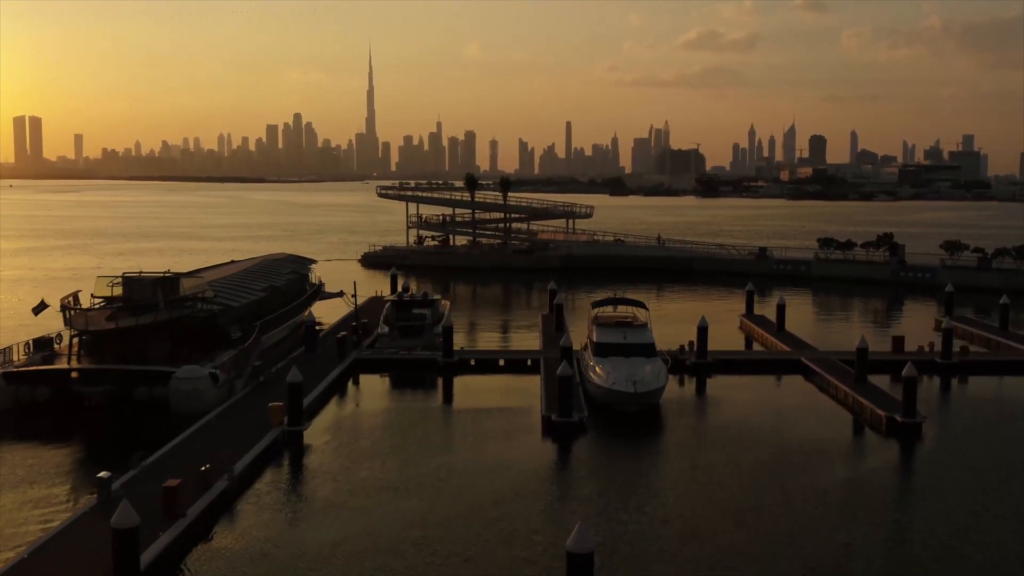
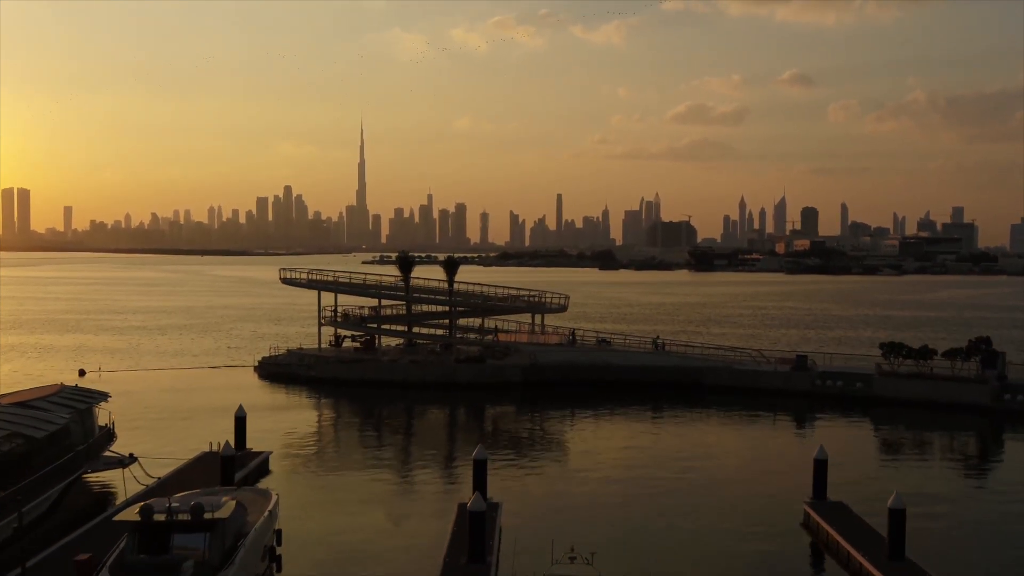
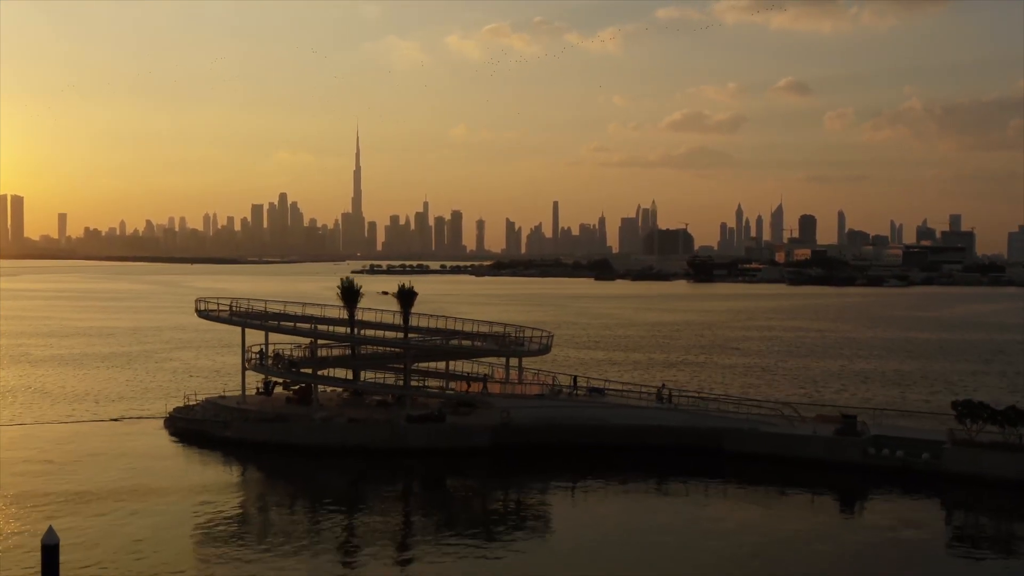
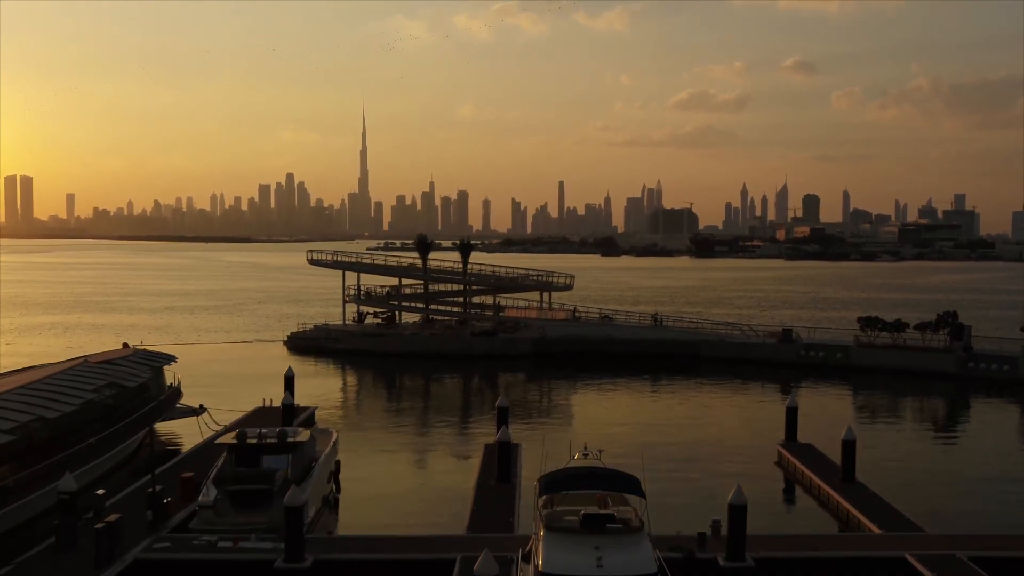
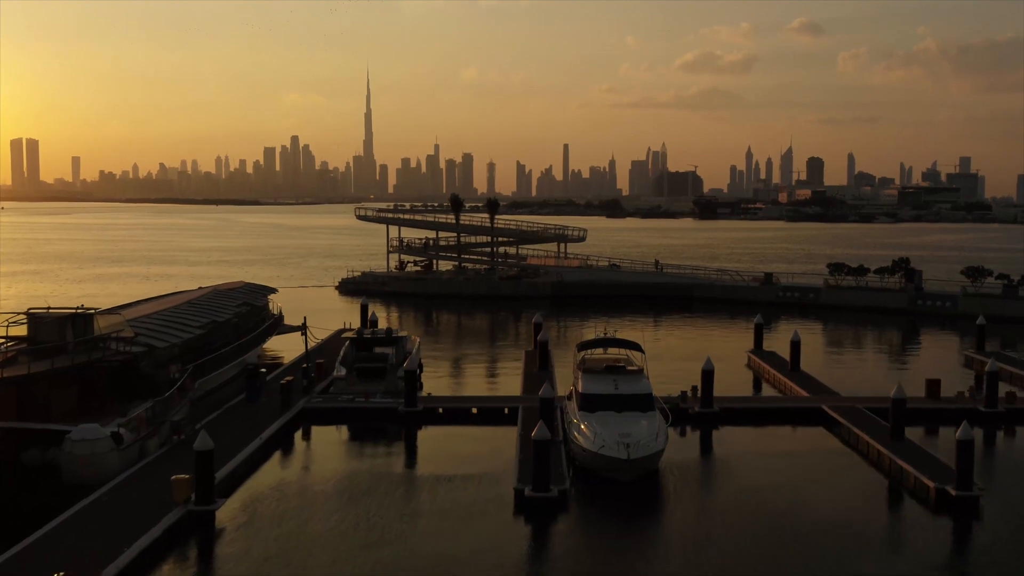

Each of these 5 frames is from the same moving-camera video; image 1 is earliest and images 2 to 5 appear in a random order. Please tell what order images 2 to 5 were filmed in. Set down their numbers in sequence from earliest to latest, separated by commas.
5, 4, 2, 3
